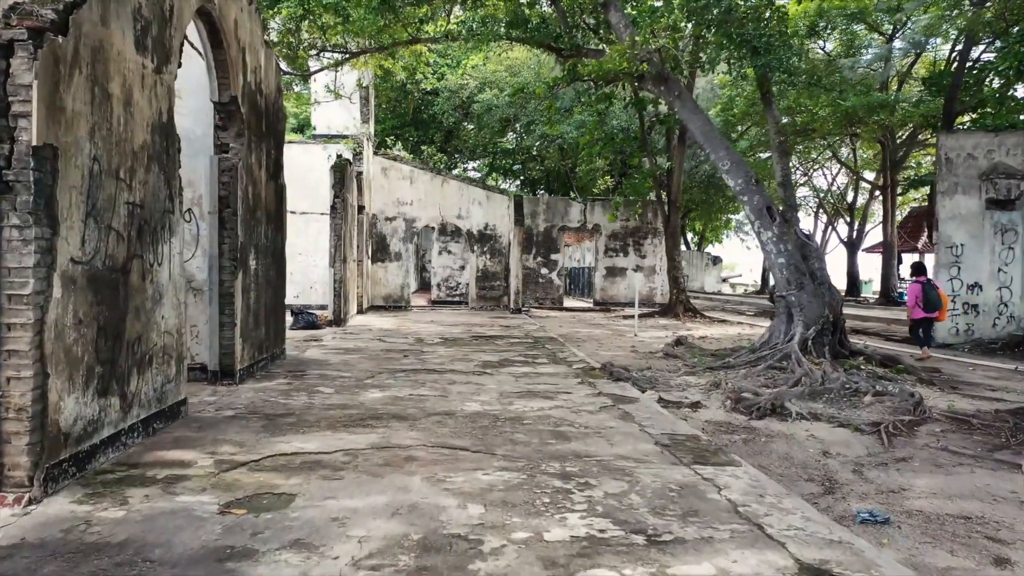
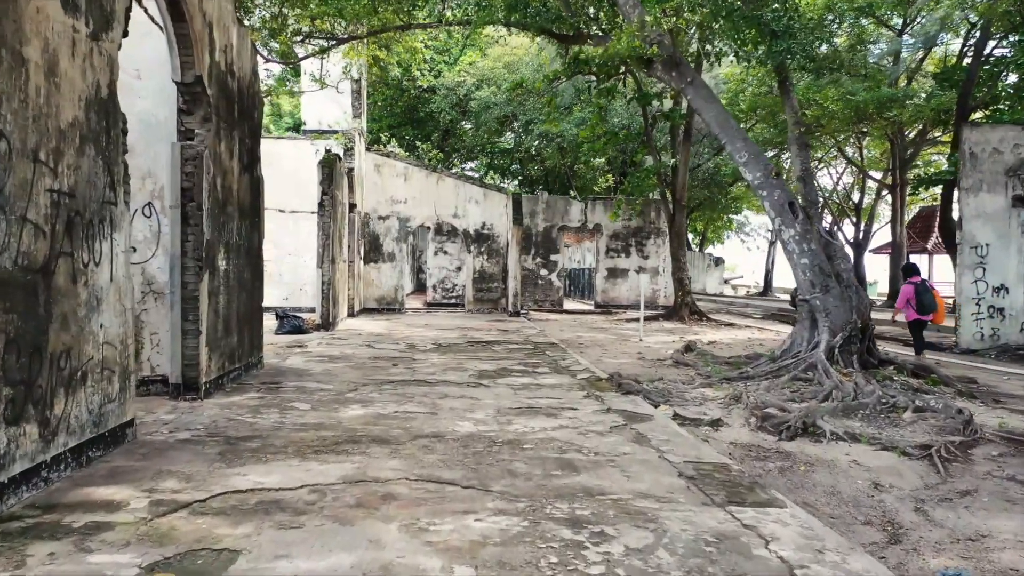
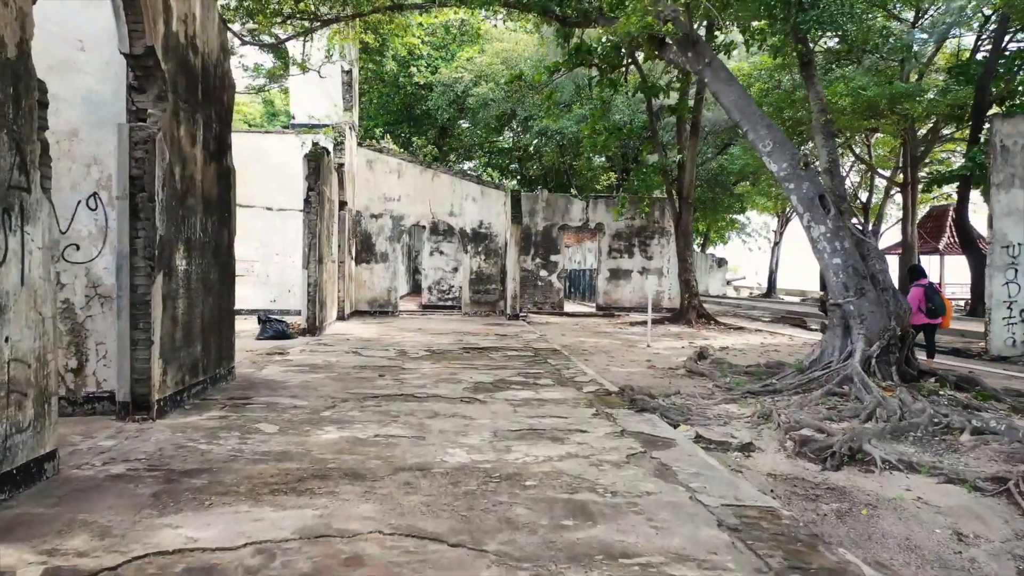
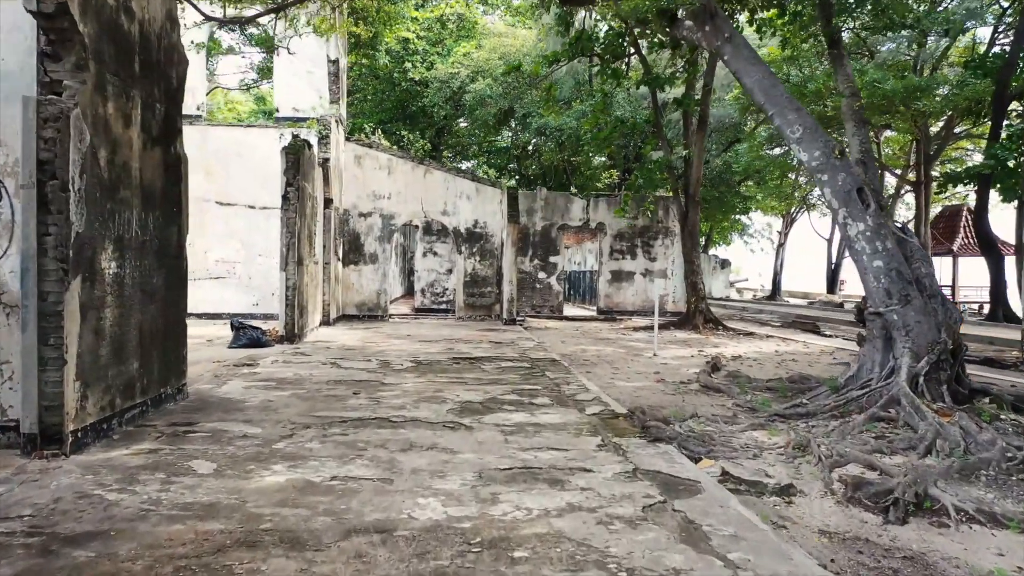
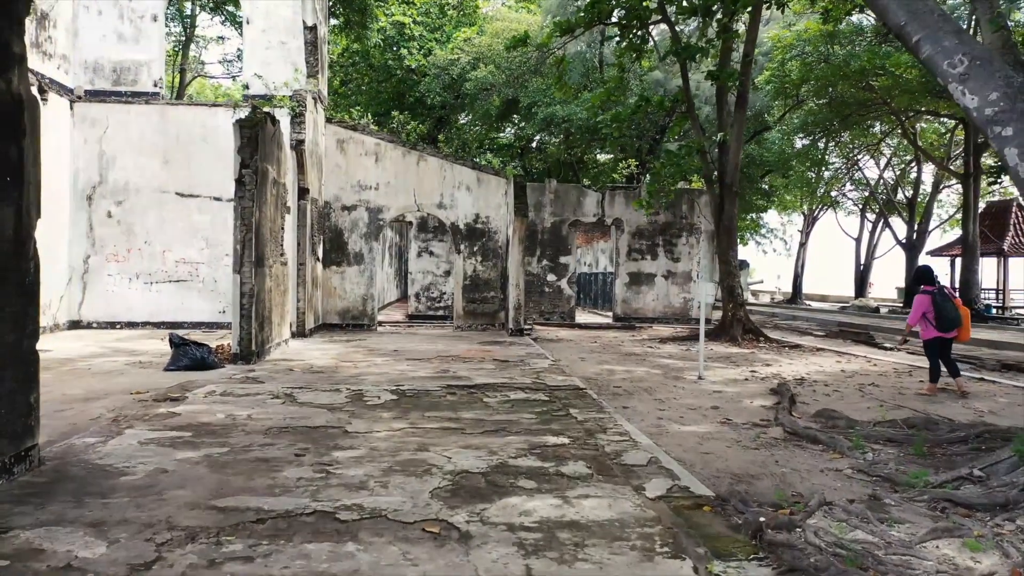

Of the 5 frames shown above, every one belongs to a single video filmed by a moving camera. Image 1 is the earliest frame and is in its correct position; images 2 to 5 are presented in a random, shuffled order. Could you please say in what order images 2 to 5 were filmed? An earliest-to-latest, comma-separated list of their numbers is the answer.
2, 3, 4, 5
